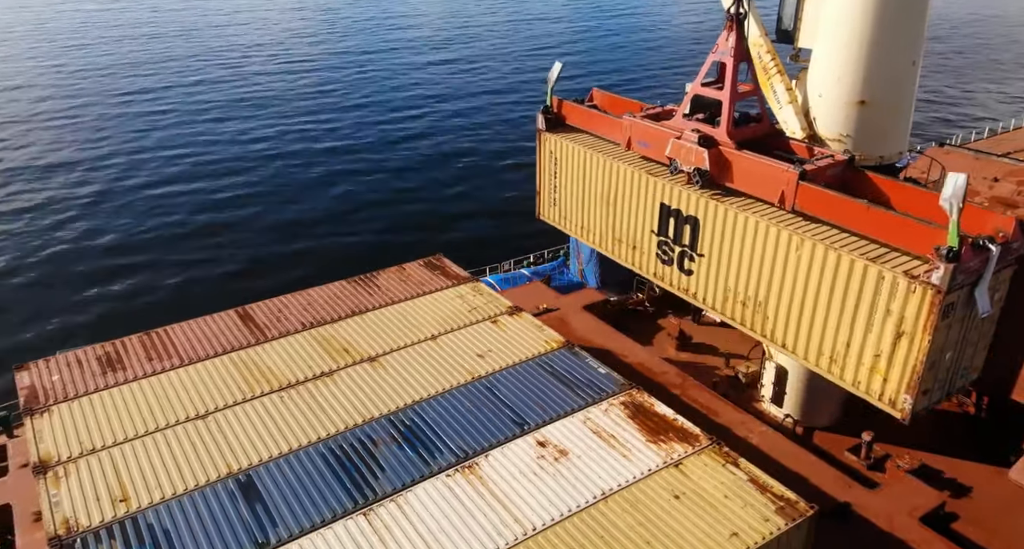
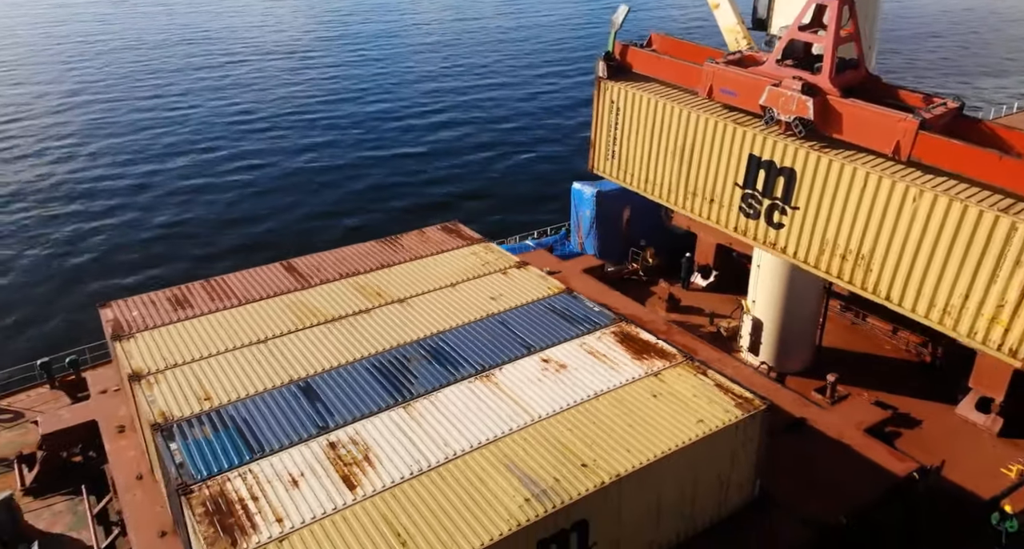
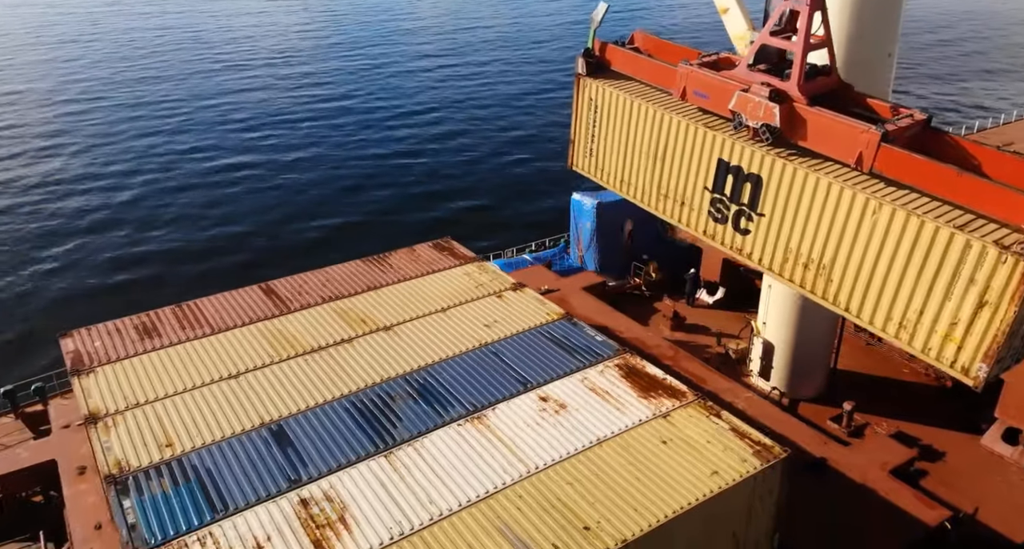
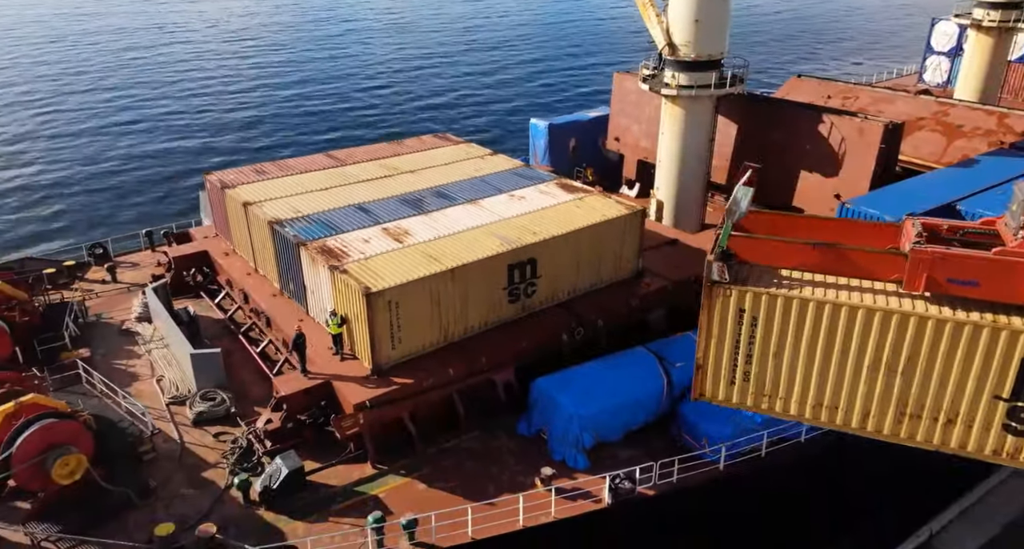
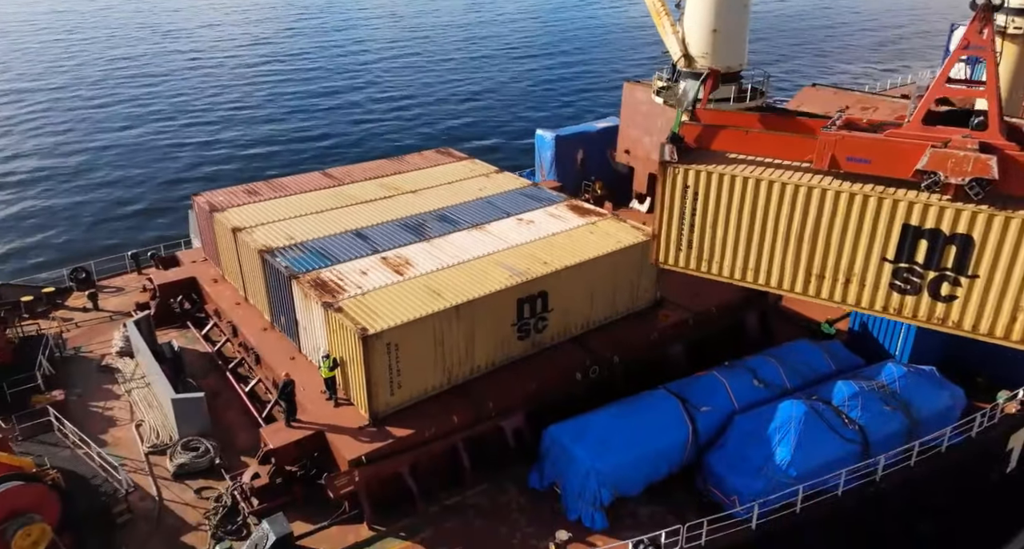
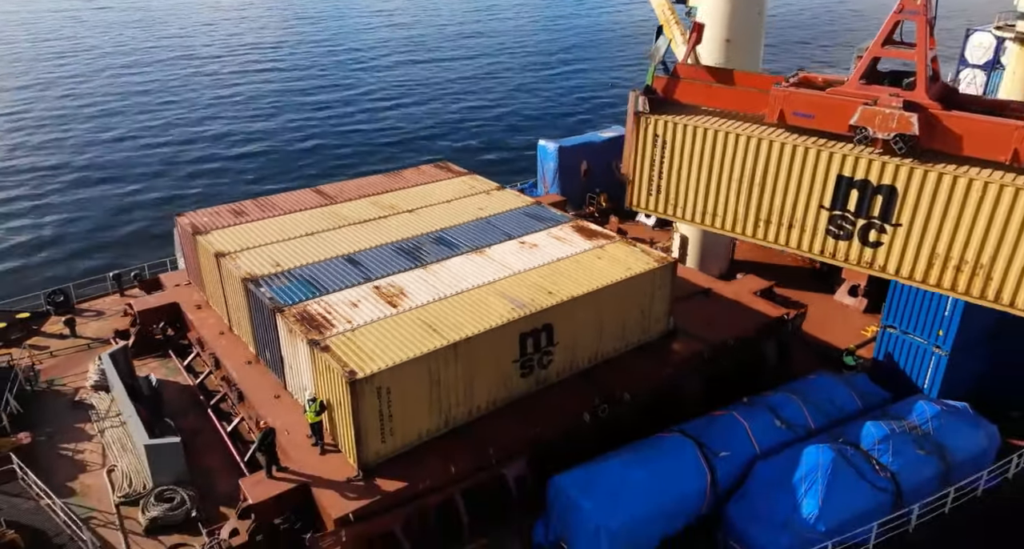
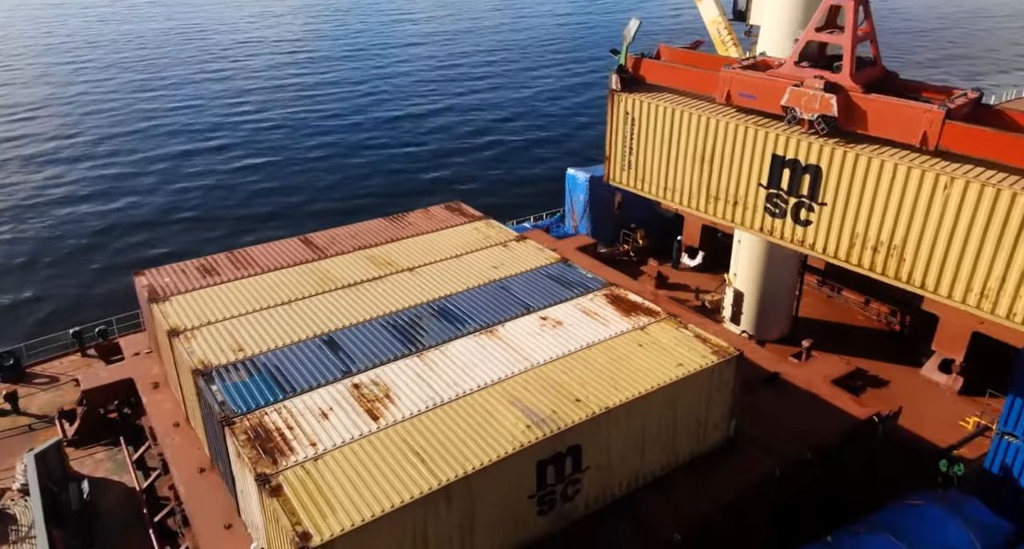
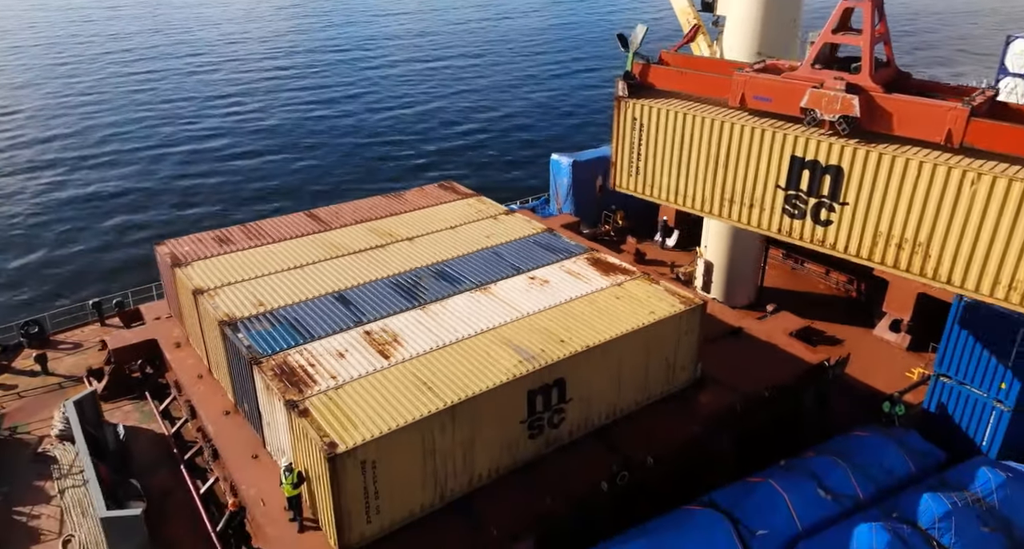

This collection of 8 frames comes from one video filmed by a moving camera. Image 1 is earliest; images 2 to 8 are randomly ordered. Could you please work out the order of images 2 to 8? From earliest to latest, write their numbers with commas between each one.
3, 2, 7, 8, 6, 5, 4
